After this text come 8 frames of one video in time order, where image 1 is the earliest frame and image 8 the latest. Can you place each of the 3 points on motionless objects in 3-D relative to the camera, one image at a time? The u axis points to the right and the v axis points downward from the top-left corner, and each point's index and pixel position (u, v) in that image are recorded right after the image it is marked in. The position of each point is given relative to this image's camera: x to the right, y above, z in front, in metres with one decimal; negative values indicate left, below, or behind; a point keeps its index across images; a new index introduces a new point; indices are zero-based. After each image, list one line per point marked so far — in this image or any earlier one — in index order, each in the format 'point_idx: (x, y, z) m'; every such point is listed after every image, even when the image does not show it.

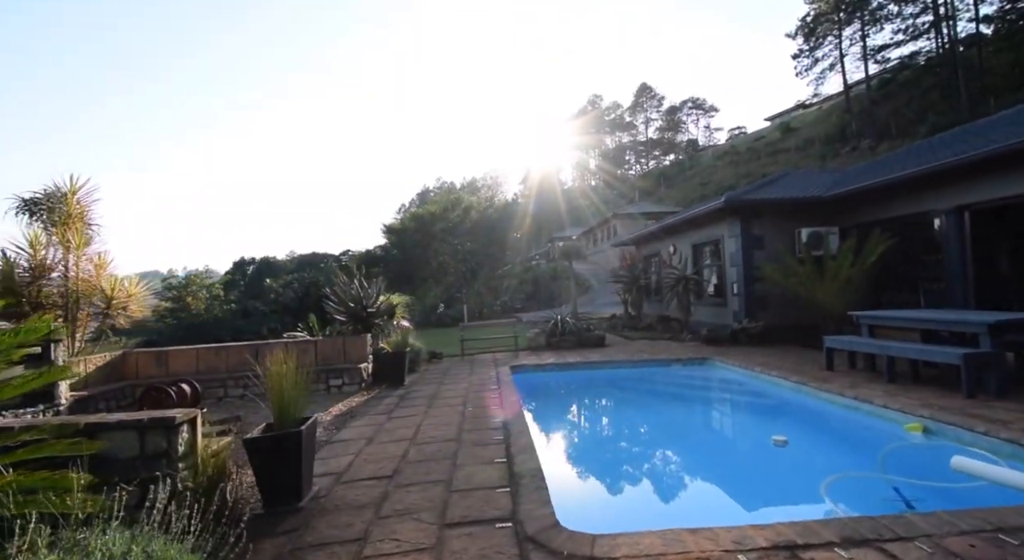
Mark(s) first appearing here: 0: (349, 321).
0: (-2.2, -0.5, +6.6) m
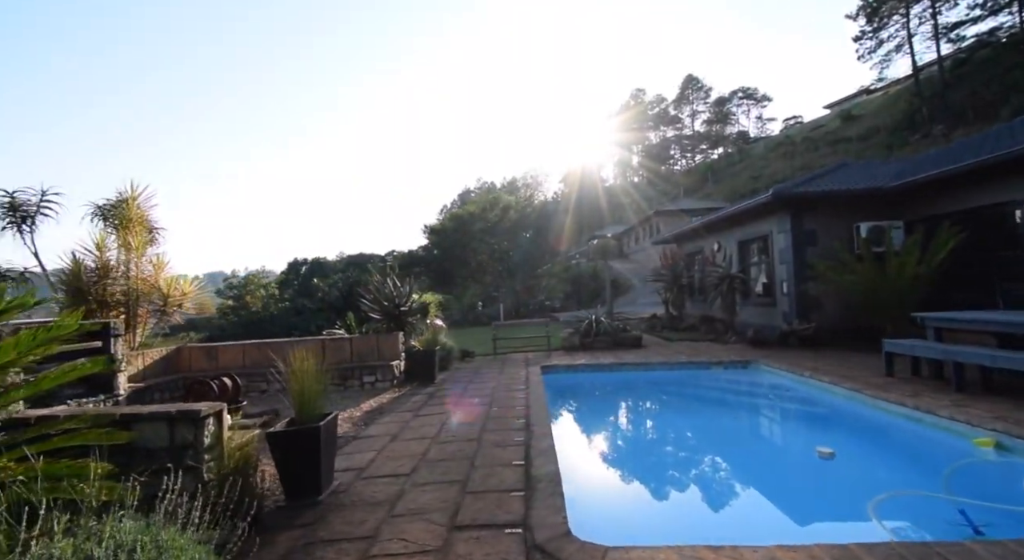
0: (-1.7, -0.5, +6.7) m
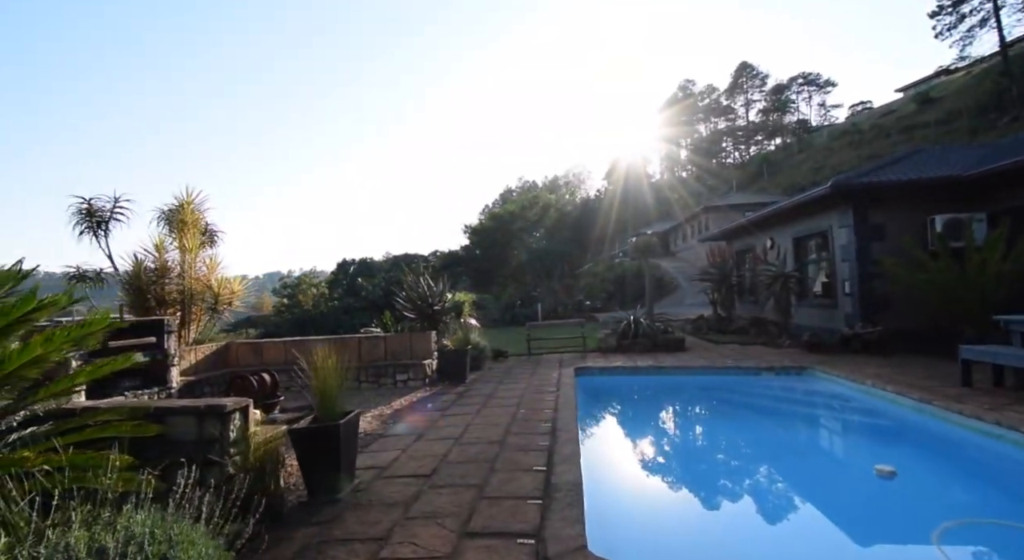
0: (-1.3, -0.5, +6.7) m
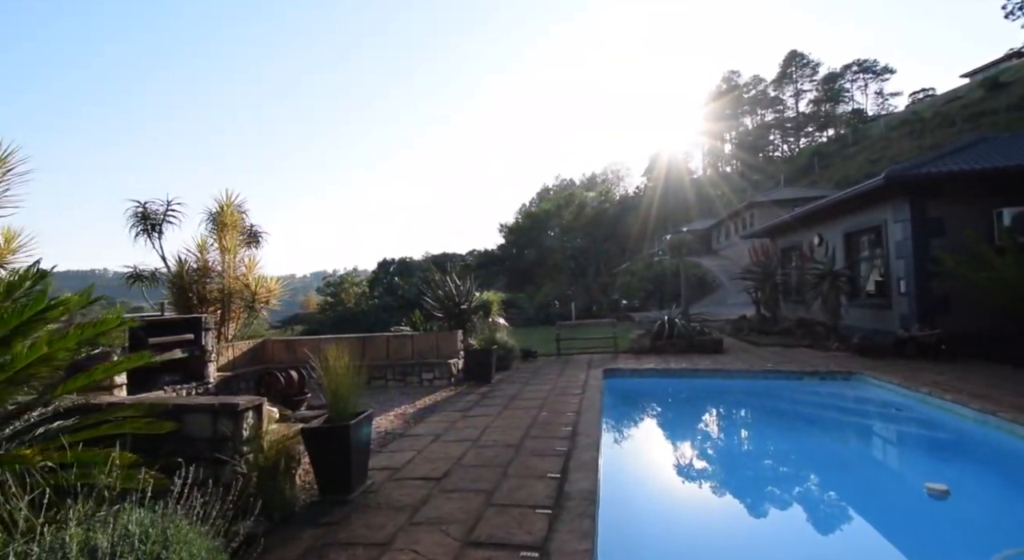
0: (-0.9, -0.5, +6.7) m
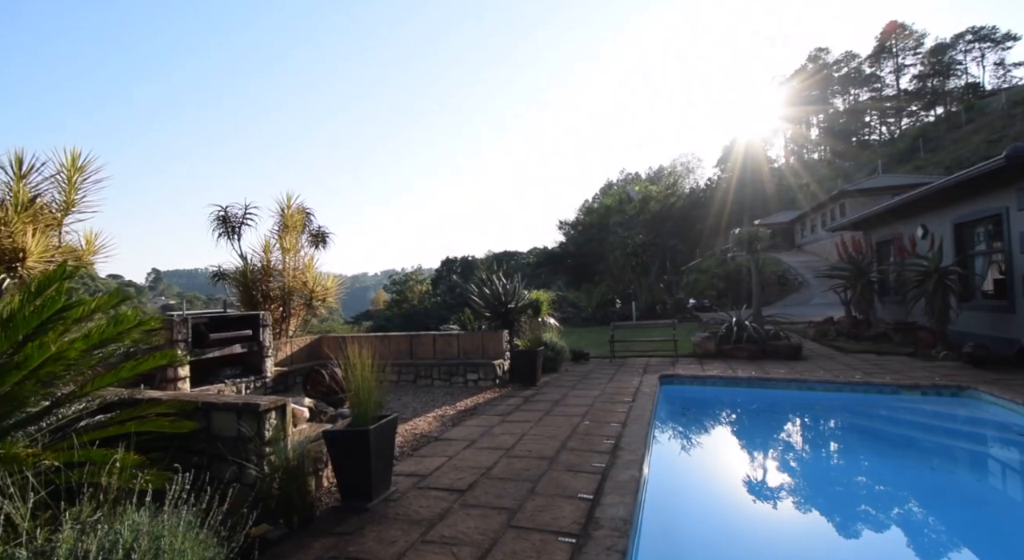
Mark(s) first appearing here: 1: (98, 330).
0: (-0.3, -0.5, +6.5) m
1: (-2.0, -0.3, +2.5) m
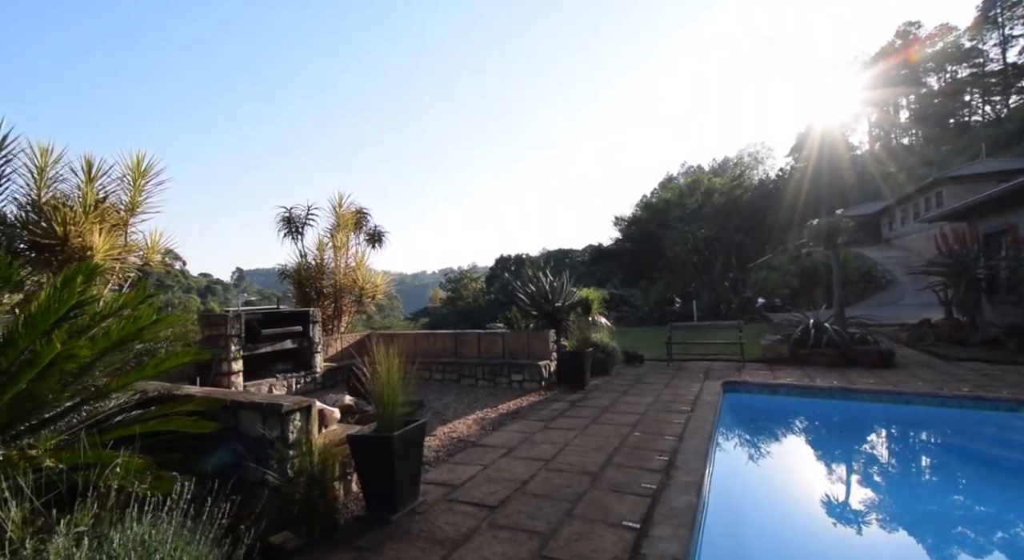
0: (+0.3, -0.4, +6.1) m
1: (-1.9, -0.2, +2.4) m
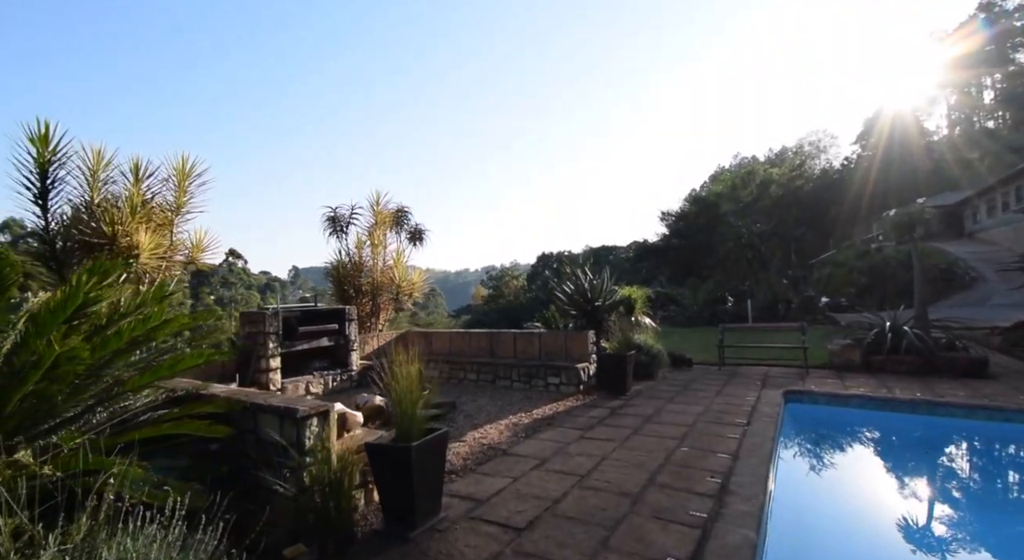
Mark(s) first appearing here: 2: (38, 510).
0: (+0.8, -0.4, +5.8) m
1: (-1.8, -0.2, +2.3) m
2: (-1.7, -0.8, +1.9) m
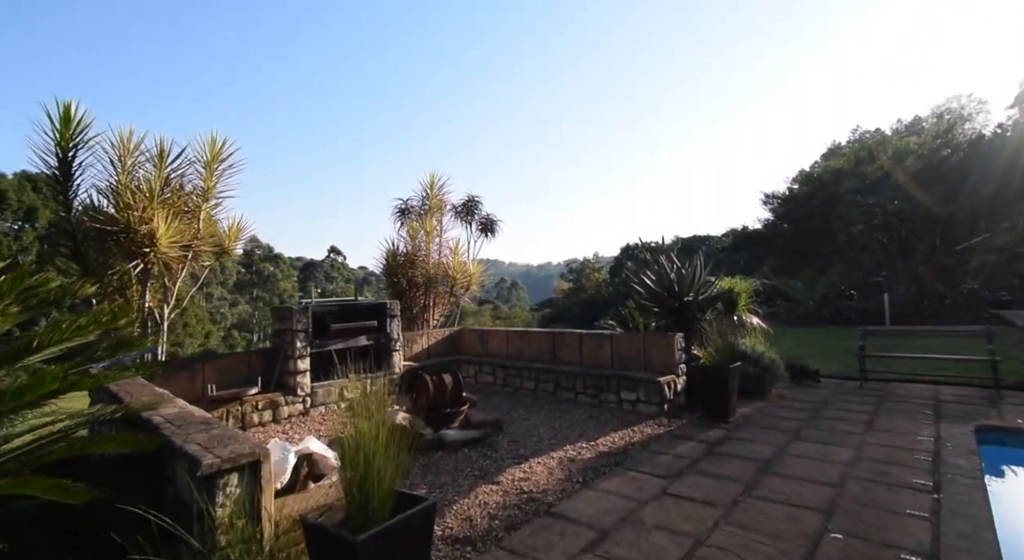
0: (+1.3, -0.3, +4.5) m
1: (-1.8, -0.1, +1.5) m
2: (-1.8, -0.8, +1.0) m
